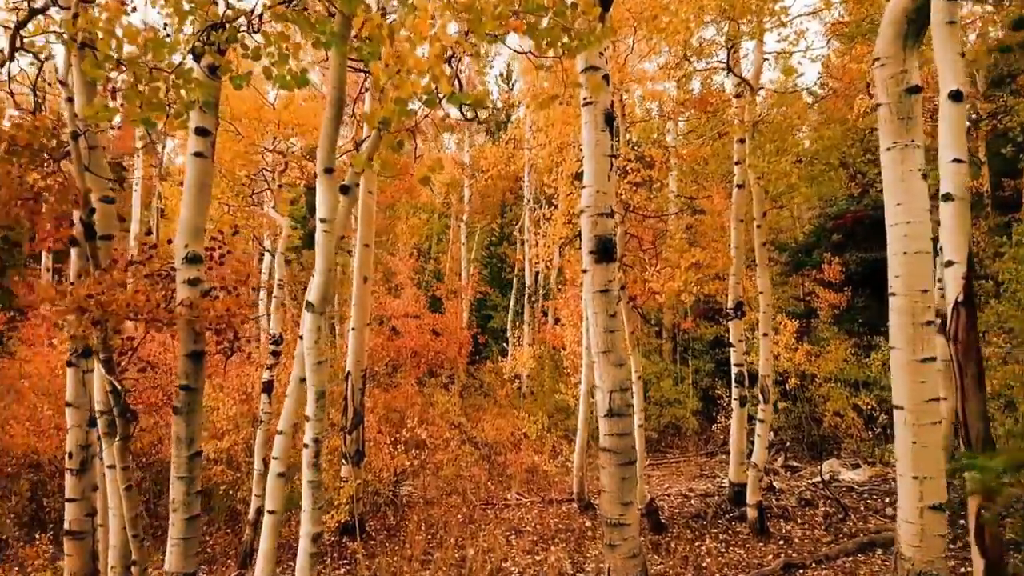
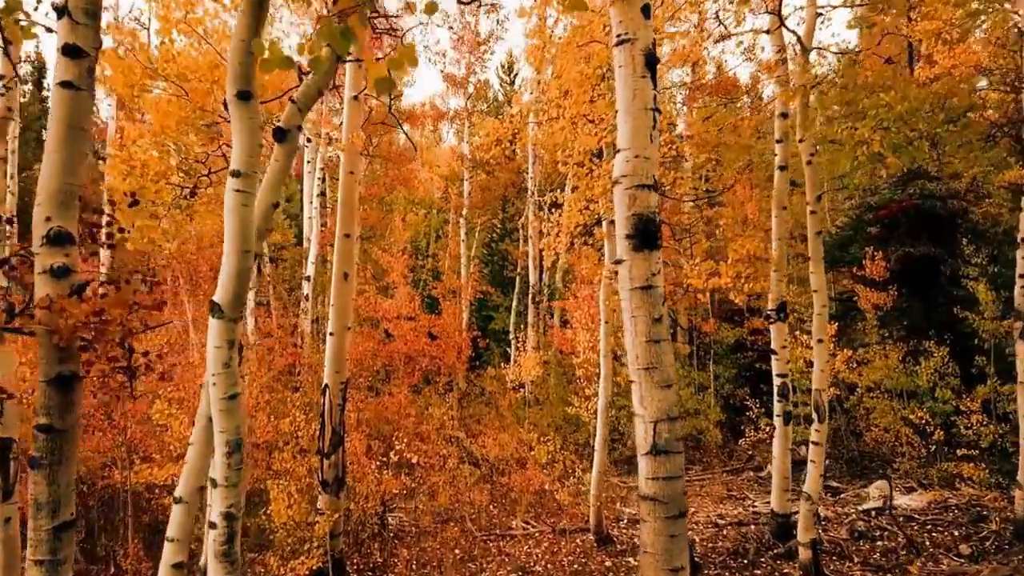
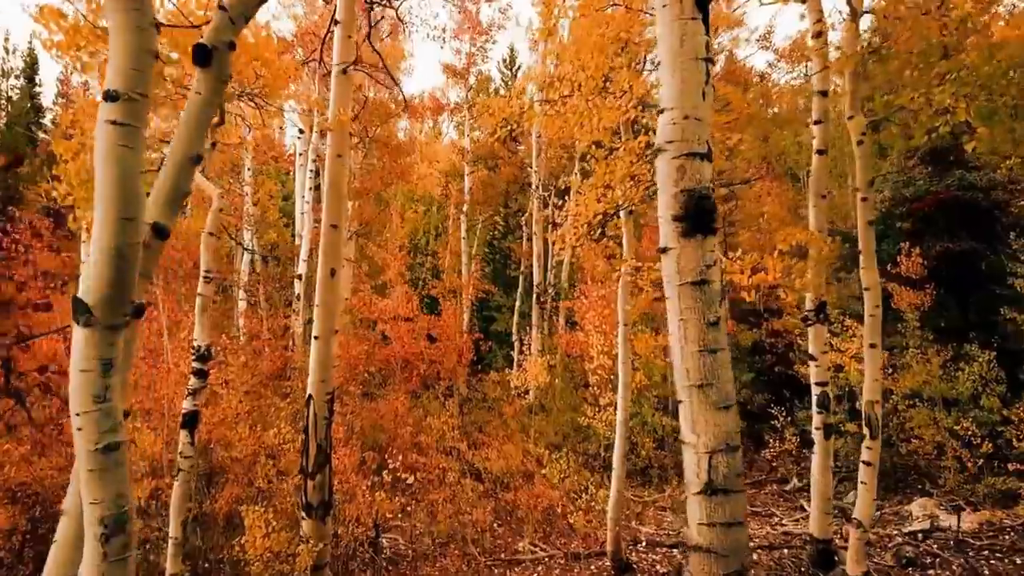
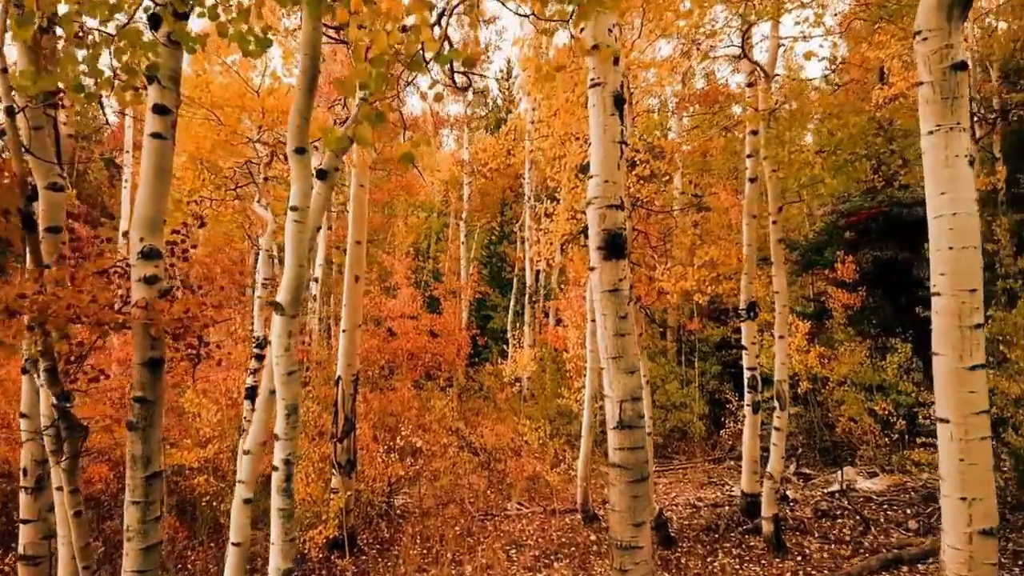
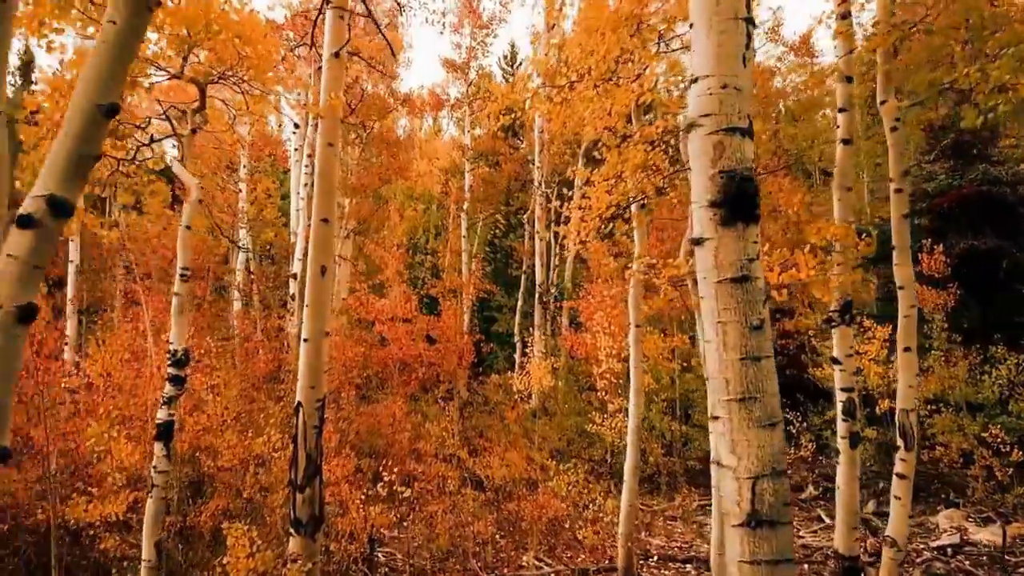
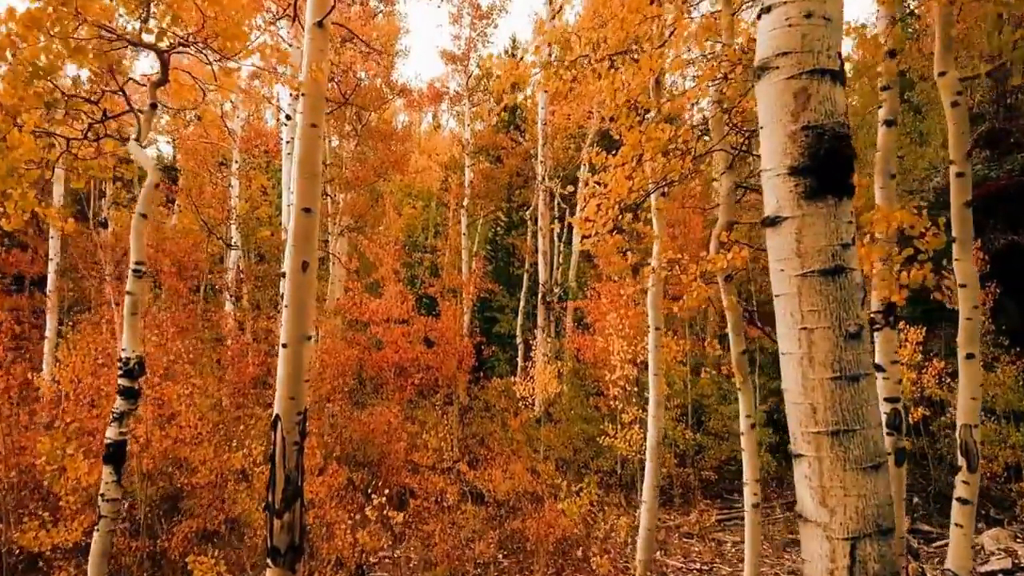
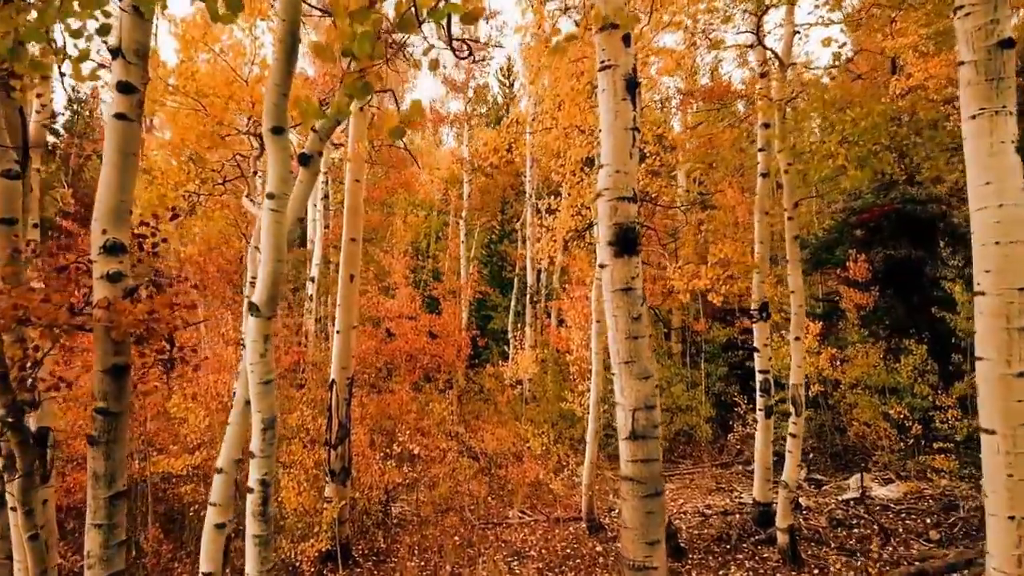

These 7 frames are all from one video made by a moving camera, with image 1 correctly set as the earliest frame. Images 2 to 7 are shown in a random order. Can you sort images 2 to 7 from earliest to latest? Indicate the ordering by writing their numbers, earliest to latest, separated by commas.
4, 7, 2, 3, 5, 6
